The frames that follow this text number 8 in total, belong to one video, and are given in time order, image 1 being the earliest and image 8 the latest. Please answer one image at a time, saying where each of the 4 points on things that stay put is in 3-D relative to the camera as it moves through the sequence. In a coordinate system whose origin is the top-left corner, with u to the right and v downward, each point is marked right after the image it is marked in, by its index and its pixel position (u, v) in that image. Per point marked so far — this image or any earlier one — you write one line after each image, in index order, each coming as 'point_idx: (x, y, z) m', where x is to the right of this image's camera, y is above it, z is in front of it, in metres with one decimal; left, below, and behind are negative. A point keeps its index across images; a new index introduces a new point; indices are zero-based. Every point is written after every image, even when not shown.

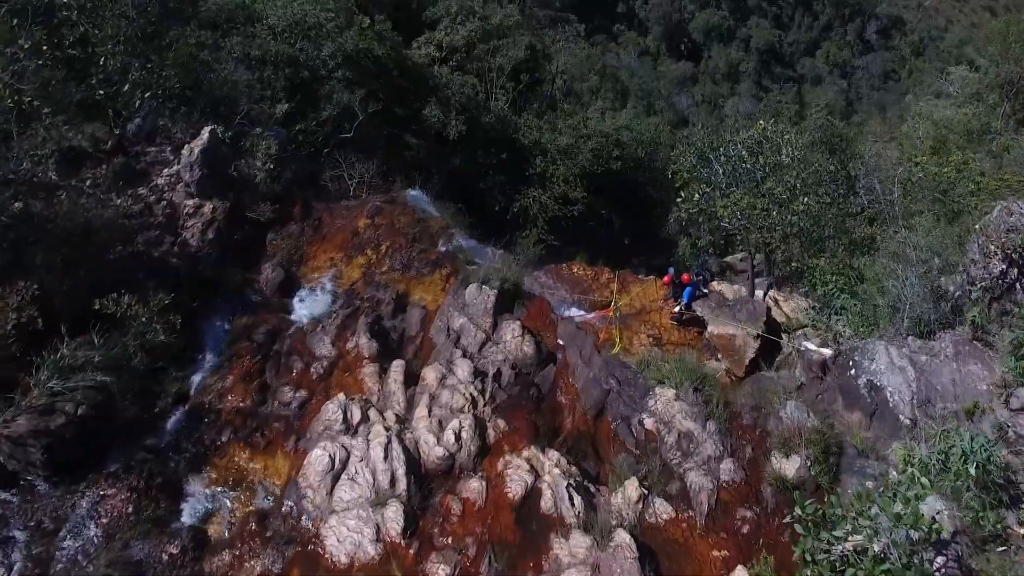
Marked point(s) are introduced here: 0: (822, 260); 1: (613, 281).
0: (+7.7, +0.6, +16.3) m
1: (+2.9, +0.2, +19.4) m
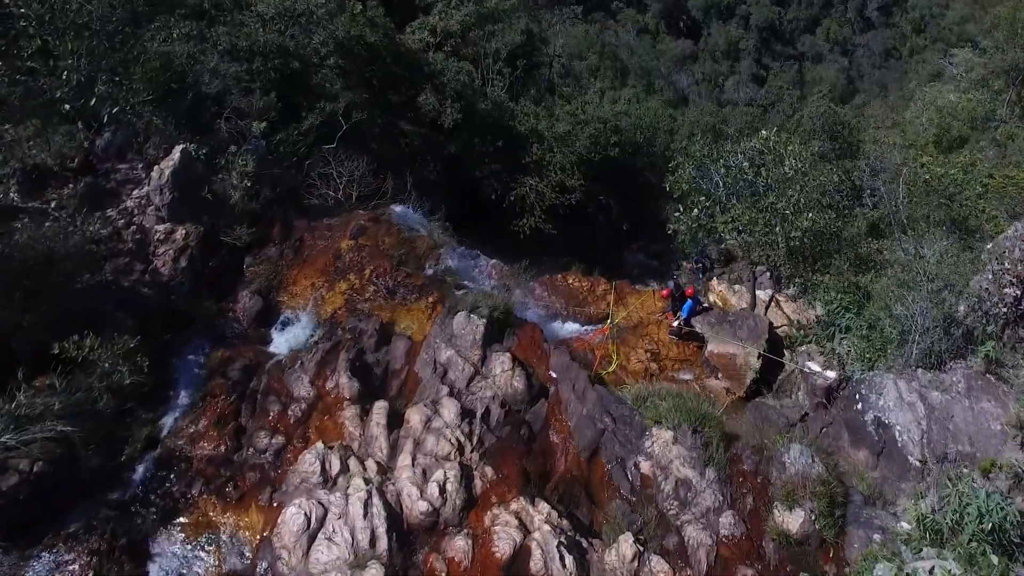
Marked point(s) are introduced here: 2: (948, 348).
0: (+7.4, +0.2, +15.7) m
1: (+2.7, -0.2, +18.7) m
2: (+8.2, -1.2, +12.5) m
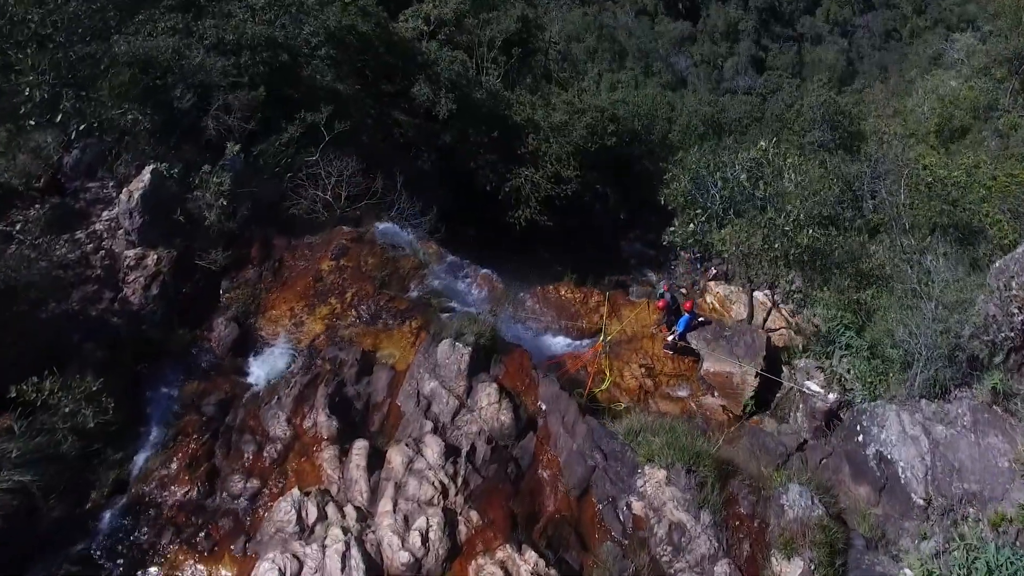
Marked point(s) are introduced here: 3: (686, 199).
0: (+7.2, -0.2, +15.2) m
1: (+2.5, -0.5, +18.2) m
2: (+8.0, -1.6, +12.0) m
3: (+4.5, +2.2, +17.3) m
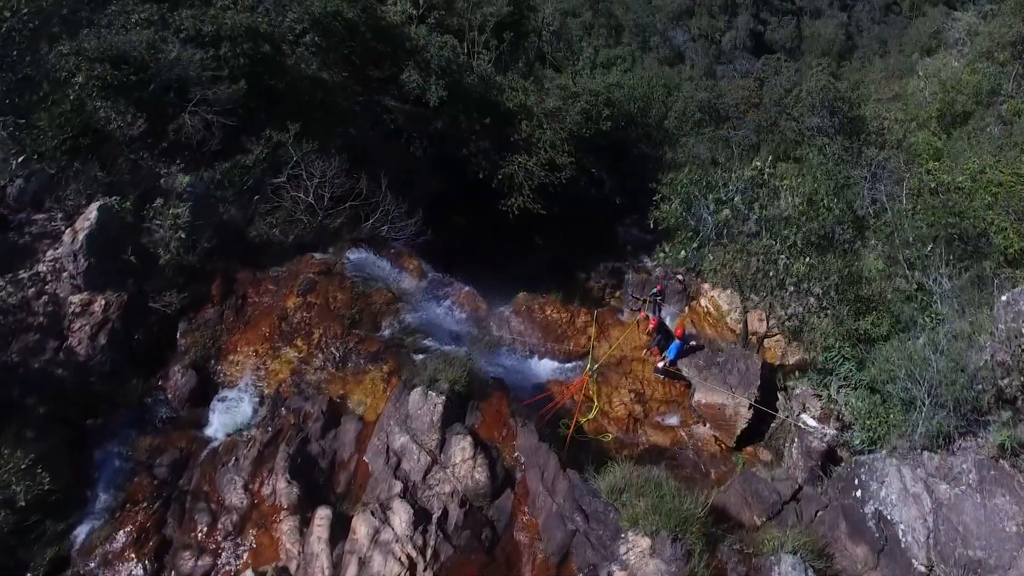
0: (+6.8, -0.8, +14.4) m
1: (+2.0, -1.0, +17.4) m
2: (+7.6, -2.3, +11.3) m
3: (+4.0, +1.7, +16.5) m
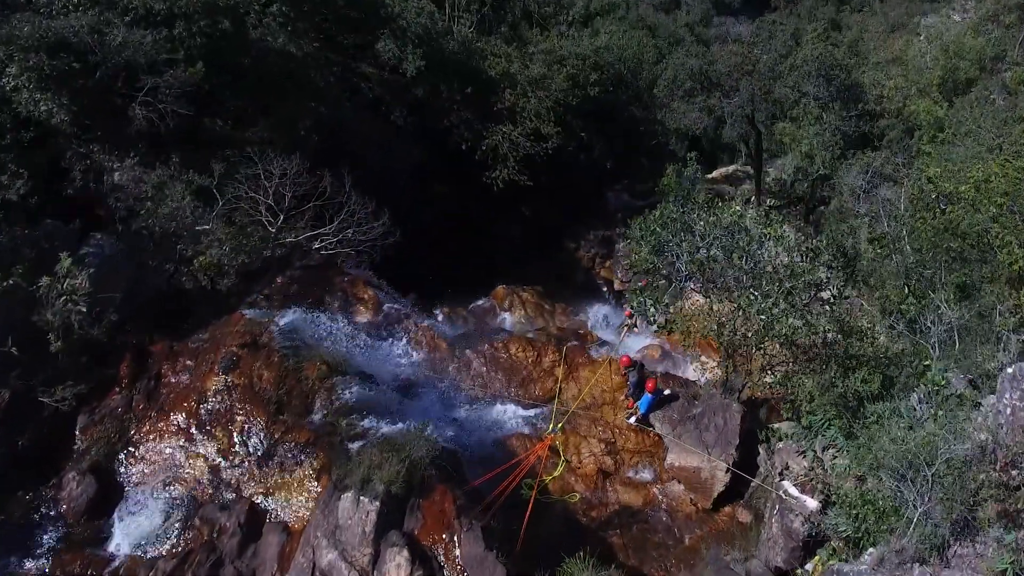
0: (+5.9, -1.8, +13.1) m
1: (+1.1, -1.9, +16.1) m
2: (+6.8, -3.6, +10.1) m
3: (+3.1, +0.7, +15.0) m
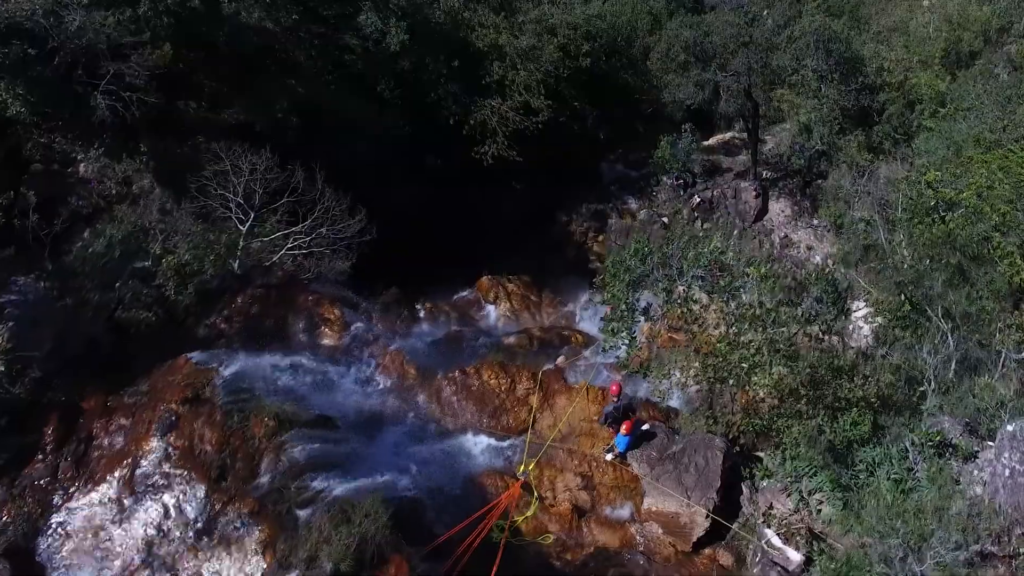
0: (+5.3, -2.5, +12.3) m
1: (+0.5, -2.4, +15.3) m
2: (+6.2, -4.4, +9.4) m
3: (+2.5, +0.1, +14.0) m
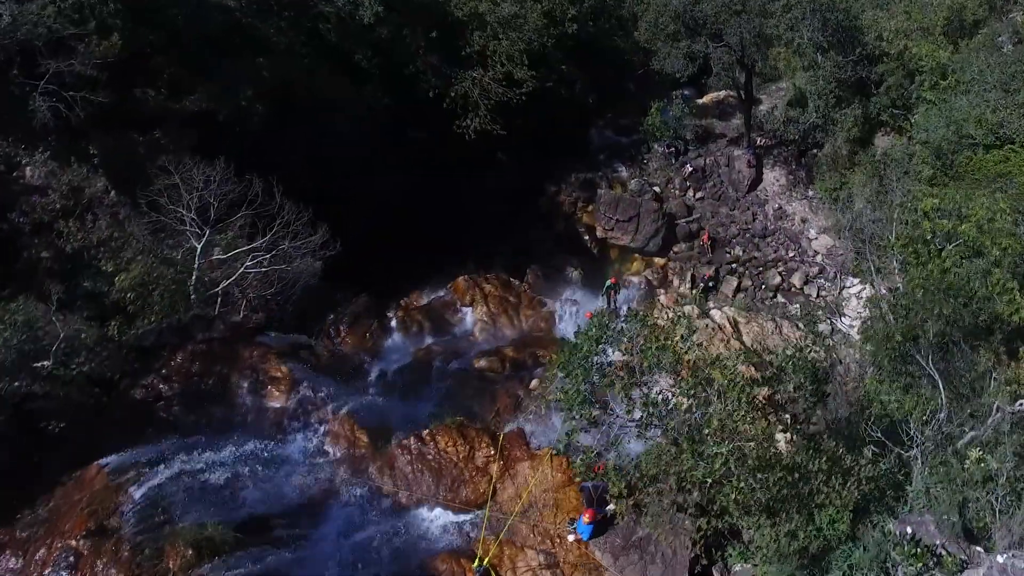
0: (+4.4, -4.0, +11.4) m
1: (-0.4, -3.8, +14.3) m
2: (+5.4, -6.1, +8.6) m
3: (+1.6, -1.3, +12.8) m
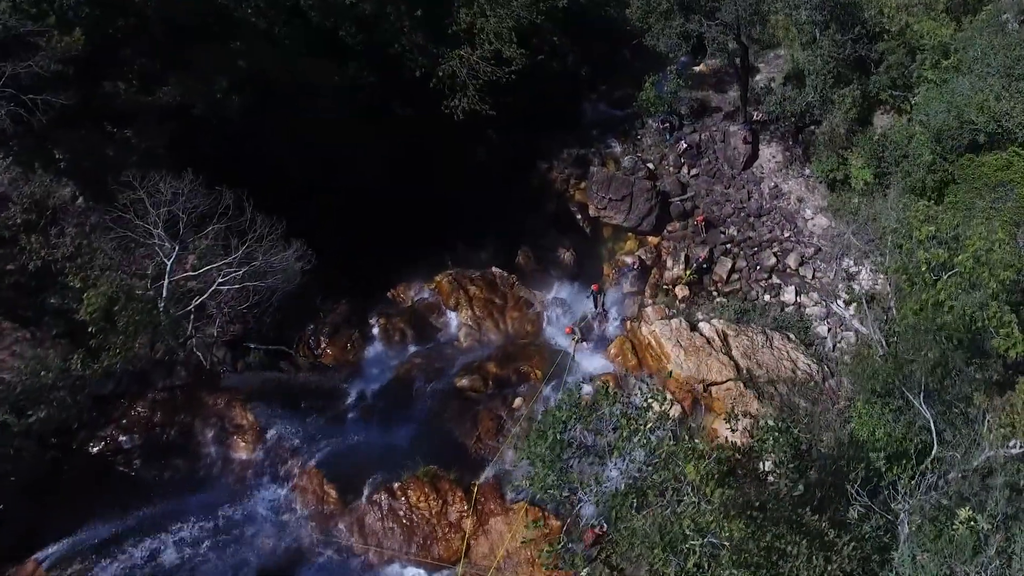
0: (+3.9, -5.2, +10.9) m
1: (-0.9, -4.8, +13.8) m
2: (+4.9, -7.4, +8.3) m
3: (+1.0, -2.4, +12.2) m
